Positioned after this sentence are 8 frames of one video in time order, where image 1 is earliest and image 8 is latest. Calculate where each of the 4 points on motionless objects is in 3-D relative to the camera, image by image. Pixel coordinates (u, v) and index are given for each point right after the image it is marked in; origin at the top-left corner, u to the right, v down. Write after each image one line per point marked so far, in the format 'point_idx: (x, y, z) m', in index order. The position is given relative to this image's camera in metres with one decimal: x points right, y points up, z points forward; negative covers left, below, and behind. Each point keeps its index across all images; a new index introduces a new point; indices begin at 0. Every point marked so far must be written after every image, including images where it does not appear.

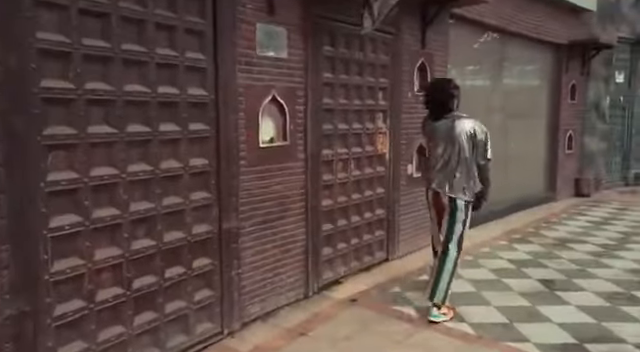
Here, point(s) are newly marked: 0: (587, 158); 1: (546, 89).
0: (+4.9, +0.3, +10.0) m
1: (+3.7, +1.4, +8.8) m
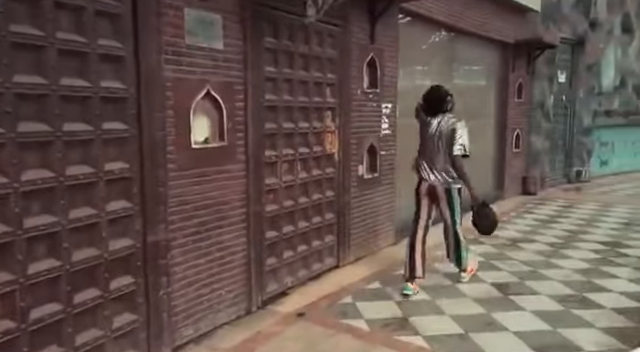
0: (+4.0, +0.3, +10.1) m
1: (+2.8, +1.4, +8.8) m
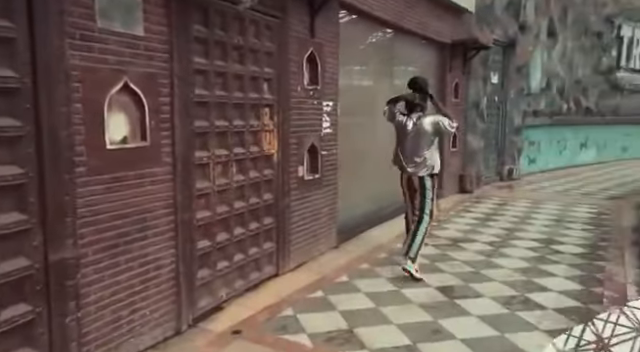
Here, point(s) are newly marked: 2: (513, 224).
0: (+2.8, +0.4, +10.2) m
1: (+1.8, +1.4, +8.8) m
2: (+2.7, -0.6, +7.3) m
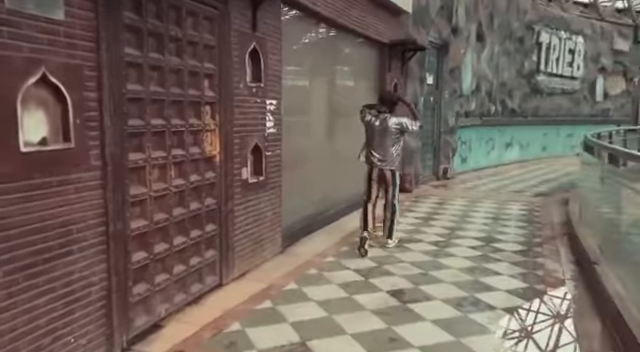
0: (+1.7, +0.4, +10.2) m
1: (+0.9, +1.4, +8.7) m
2: (+1.9, -0.6, +7.4) m
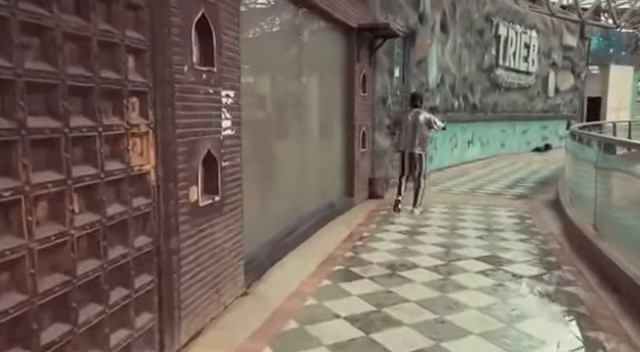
0: (+1.0, +0.3, +9.1) m
1: (+0.3, +1.3, +7.6) m
2: (+1.5, -0.6, +6.3) m
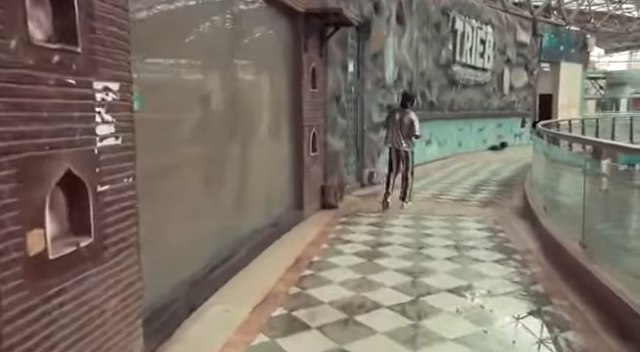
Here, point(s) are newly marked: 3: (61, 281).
0: (+0.2, +0.2, +8.2) m
1: (-0.4, +1.2, +6.5) m
2: (+0.9, -0.7, +5.4) m
3: (-1.0, -0.4, +2.1) m
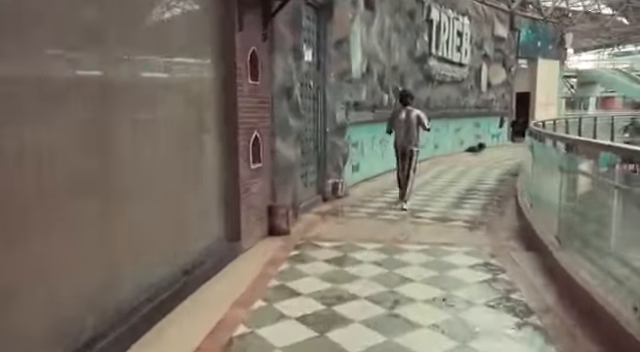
0: (-0.5, 0.0, +6.5) m
1: (-1.0, +1.0, +4.8) m
2: (+0.4, -0.9, +3.8) m
3: (-1.3, -0.6, +0.4) m
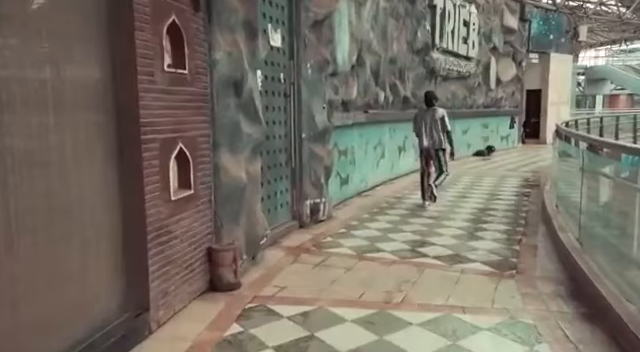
0: (-0.7, -0.2, +4.7) m
1: (-1.3, +0.8, +3.1) m
2: (+0.1, -1.1, +2.0) m
3: (-1.6, -0.8, -1.4) m
